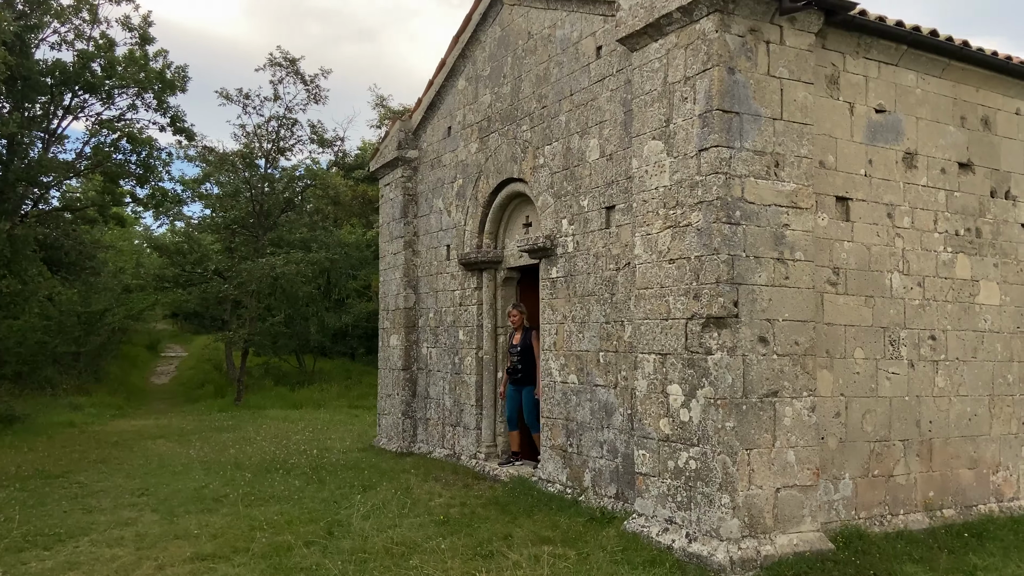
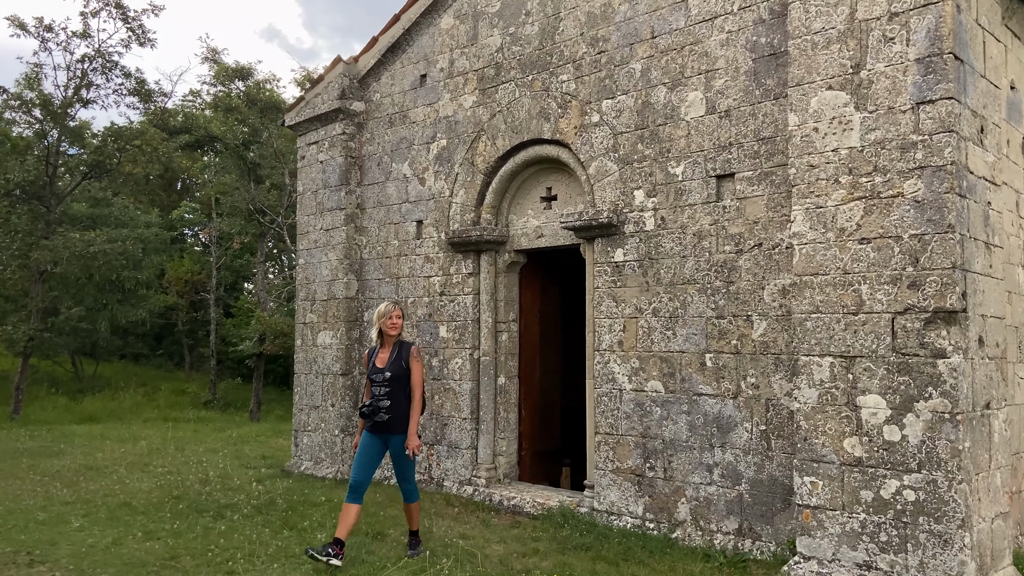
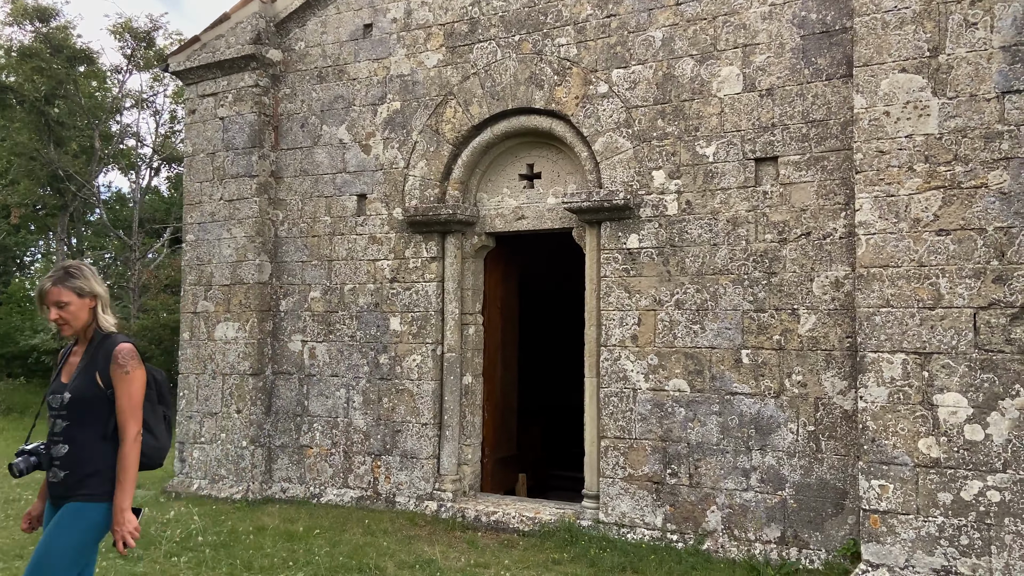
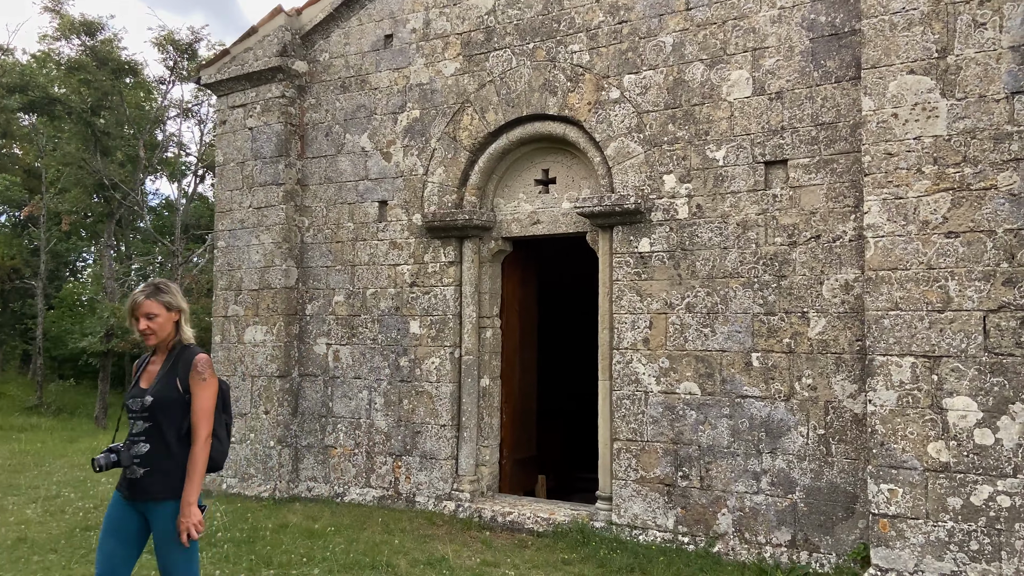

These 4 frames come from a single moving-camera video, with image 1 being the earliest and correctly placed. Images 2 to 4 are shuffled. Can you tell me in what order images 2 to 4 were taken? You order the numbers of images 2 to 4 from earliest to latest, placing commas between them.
2, 4, 3
